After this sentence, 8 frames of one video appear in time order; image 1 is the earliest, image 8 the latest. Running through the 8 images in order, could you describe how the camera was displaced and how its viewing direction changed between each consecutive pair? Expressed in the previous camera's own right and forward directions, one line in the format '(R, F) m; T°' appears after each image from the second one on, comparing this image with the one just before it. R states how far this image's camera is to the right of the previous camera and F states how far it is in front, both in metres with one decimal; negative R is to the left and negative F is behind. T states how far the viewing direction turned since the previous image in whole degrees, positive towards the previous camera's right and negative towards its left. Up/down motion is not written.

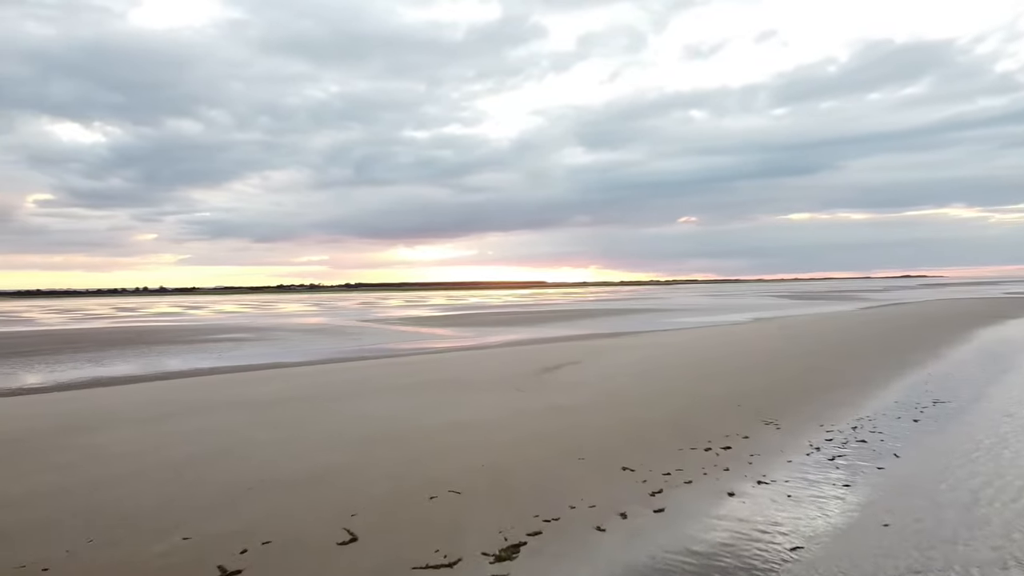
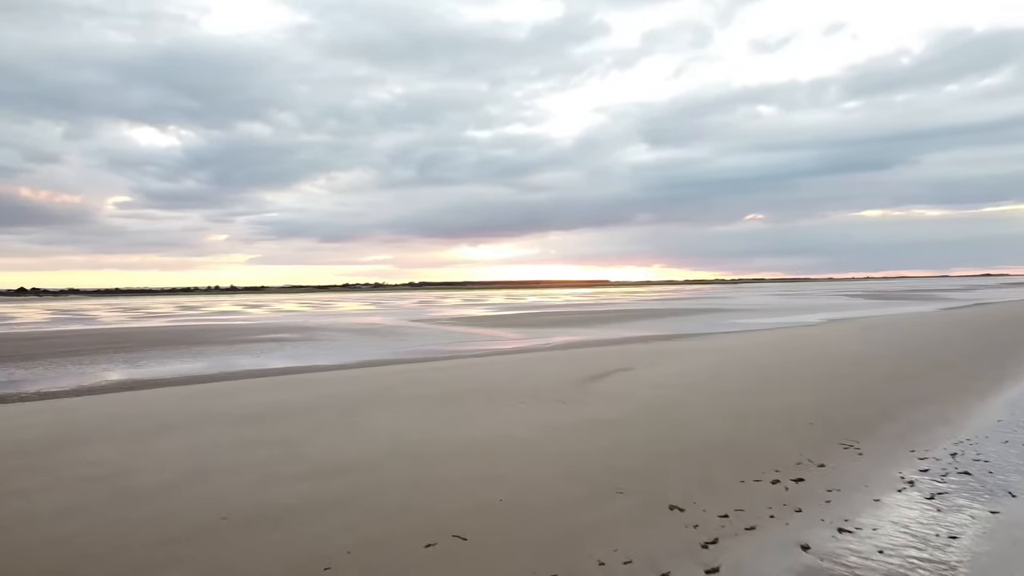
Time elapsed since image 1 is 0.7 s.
(+0.2, +1.0) m; -4°
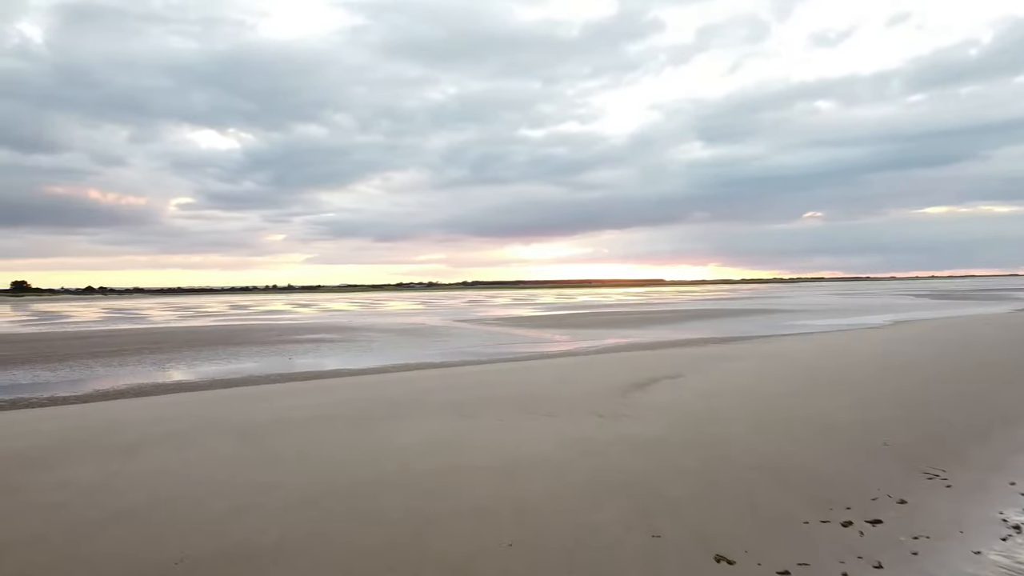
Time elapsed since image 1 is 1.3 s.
(+0.2, +0.9) m; -4°
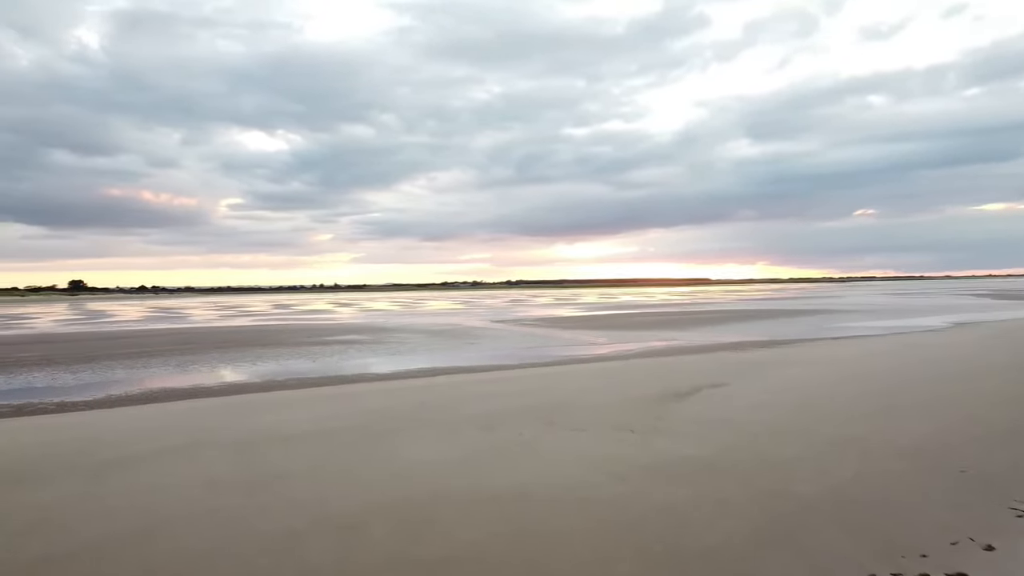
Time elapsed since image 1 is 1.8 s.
(+0.2, +0.7) m; -3°
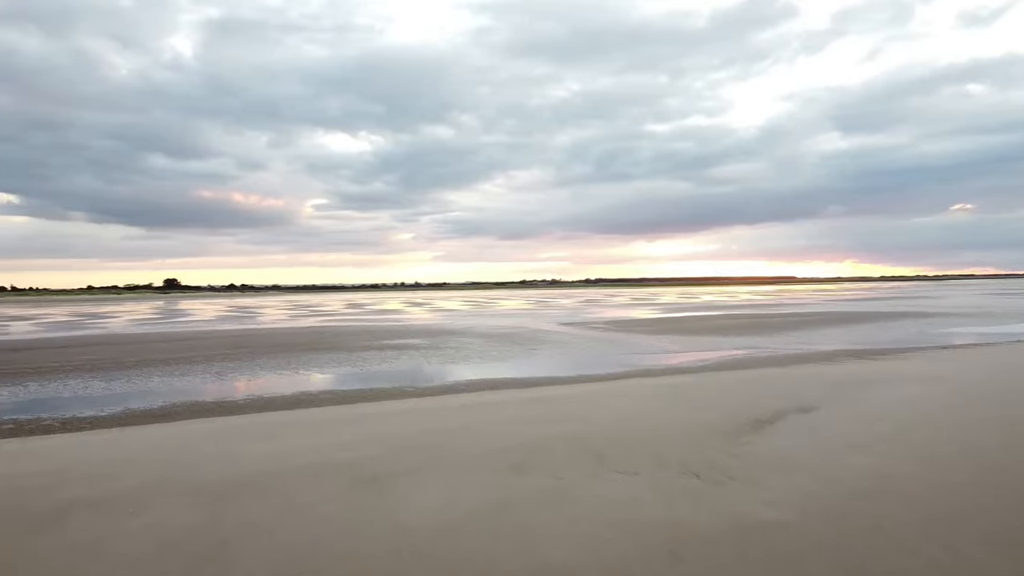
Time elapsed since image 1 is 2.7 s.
(+0.3, +1.3) m; -5°
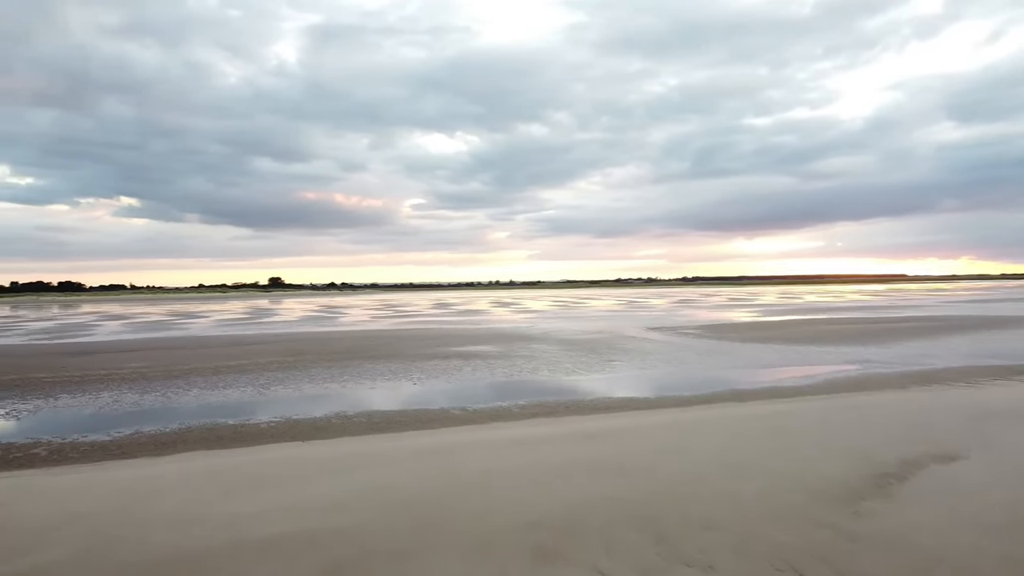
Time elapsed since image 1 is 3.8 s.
(+0.4, +1.6) m; -7°
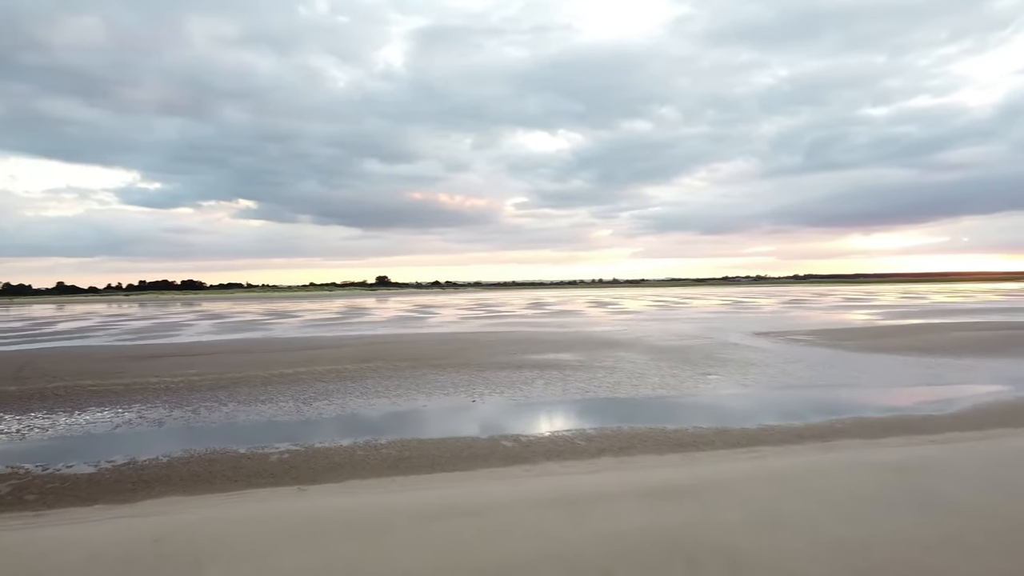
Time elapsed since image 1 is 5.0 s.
(+0.4, +1.8) m; -7°
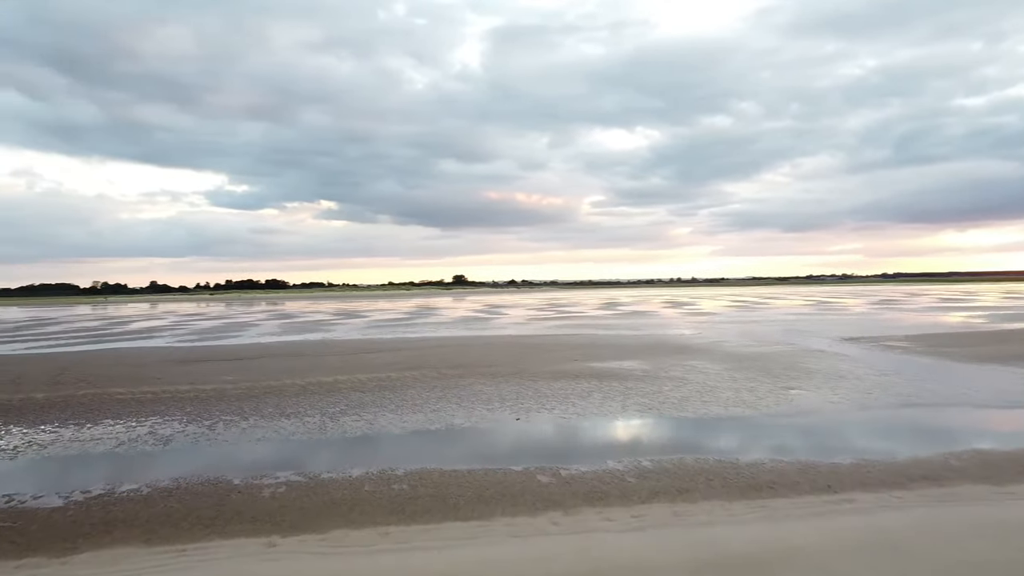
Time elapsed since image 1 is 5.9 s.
(+0.3, +1.3) m; -5°
